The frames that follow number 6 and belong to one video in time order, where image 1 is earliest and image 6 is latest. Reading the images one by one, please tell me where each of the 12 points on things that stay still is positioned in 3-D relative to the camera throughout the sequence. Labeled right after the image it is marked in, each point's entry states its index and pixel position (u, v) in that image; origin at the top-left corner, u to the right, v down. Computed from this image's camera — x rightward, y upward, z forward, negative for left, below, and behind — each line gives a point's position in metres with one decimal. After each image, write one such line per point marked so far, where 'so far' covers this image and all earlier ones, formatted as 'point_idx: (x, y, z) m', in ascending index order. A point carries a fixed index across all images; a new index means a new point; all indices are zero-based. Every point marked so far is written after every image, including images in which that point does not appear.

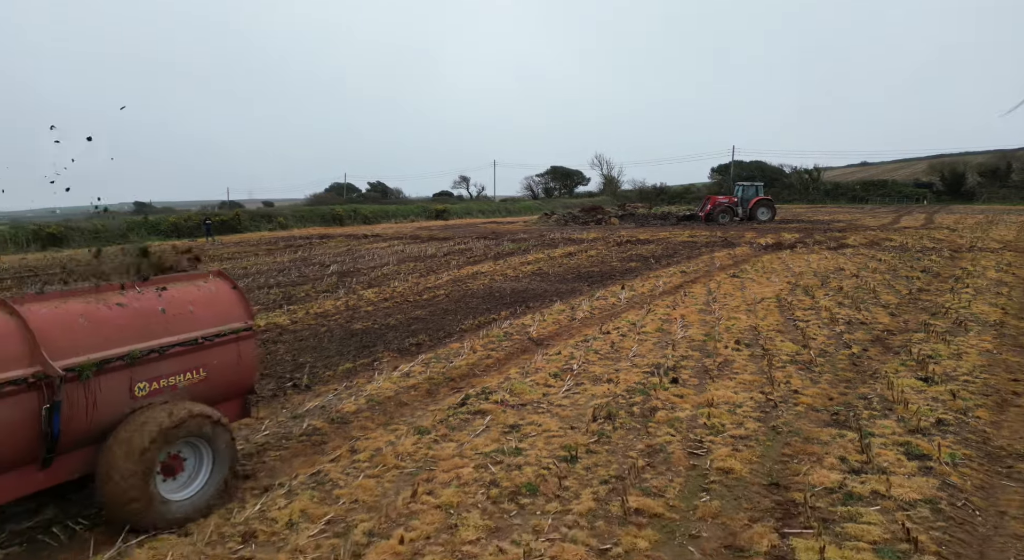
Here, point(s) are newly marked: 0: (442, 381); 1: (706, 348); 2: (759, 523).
0: (-0.7, -1.0, +5.9) m
1: (+2.3, -0.8, +6.6) m
2: (+1.5, -1.5, +3.4) m
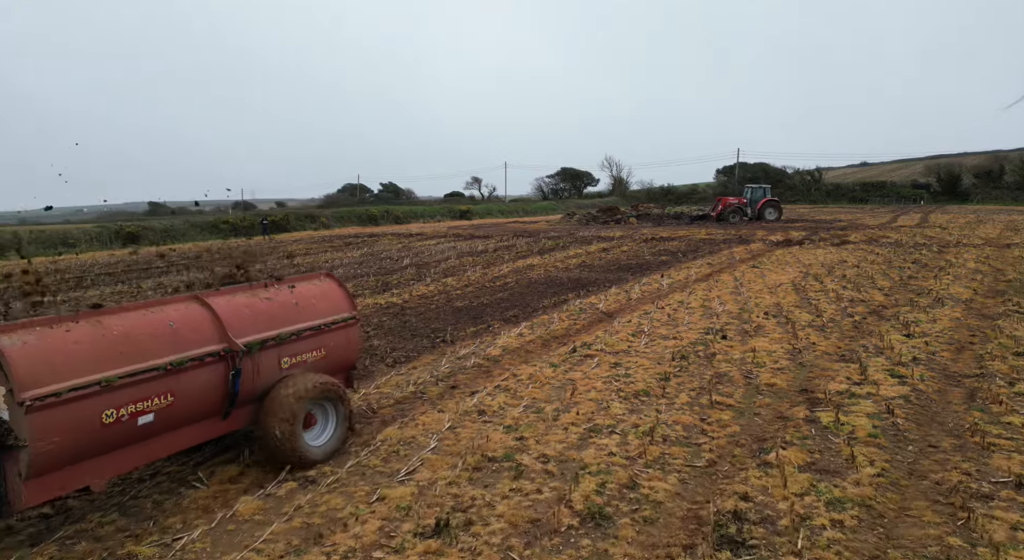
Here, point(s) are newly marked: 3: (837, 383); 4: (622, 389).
0: (+0.5, -0.8, +7.9) m
1: (+3.6, -0.6, +8.6) m
2: (+2.8, -1.2, +5.4) m
3: (+3.5, -1.1, +5.9) m
4: (+1.2, -1.1, +5.9) m
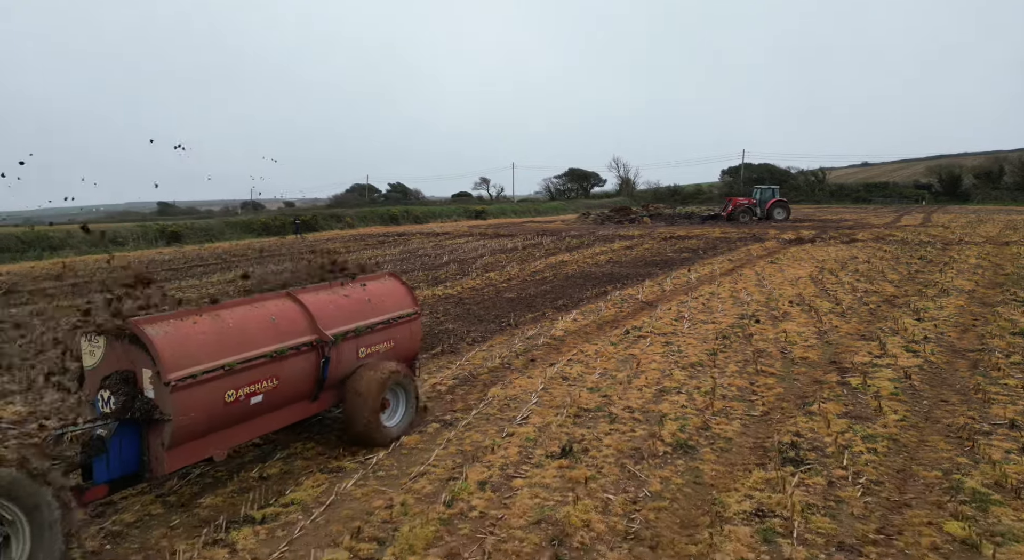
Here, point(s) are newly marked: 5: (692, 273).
0: (+1.5, -0.7, +9.0) m
1: (+4.6, -0.4, +9.6) m
2: (+3.7, -1.1, +6.5) m
3: (+4.4, -0.9, +7.0) m
4: (+2.1, -1.0, +6.9) m
5: (+4.2, +0.2, +12.8) m
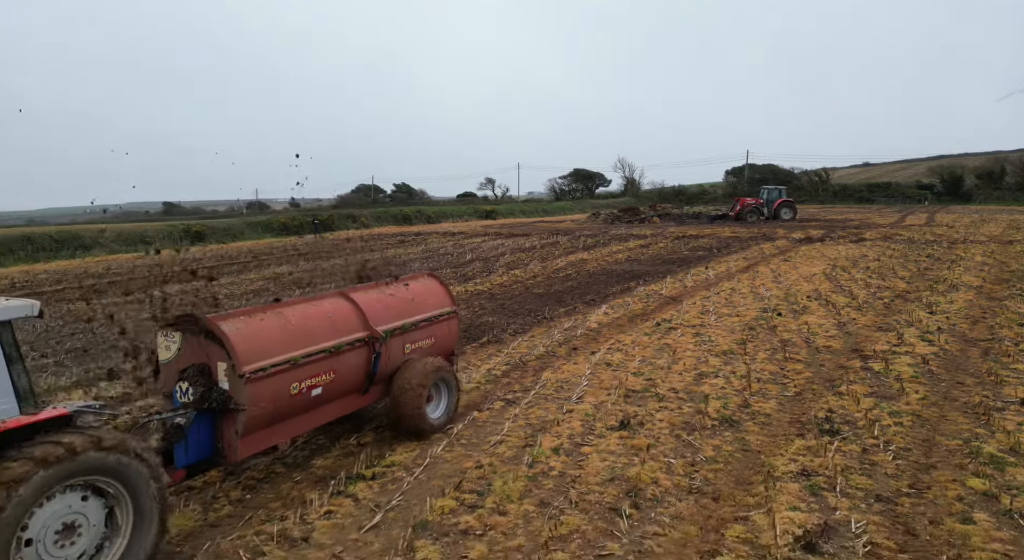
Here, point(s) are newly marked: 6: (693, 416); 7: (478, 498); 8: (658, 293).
0: (+2.1, -0.6, +9.5) m
1: (+5.2, -0.4, +10.2) m
2: (+4.3, -1.0, +7.0) m
3: (+5.0, -0.9, +7.5) m
4: (+2.7, -0.9, +7.5) m
5: (+4.8, +0.2, +13.3) m
6: (+1.8, -1.3, +5.4) m
7: (-0.2, -1.6, +4.1) m
8: (+2.9, -0.3, +10.9) m
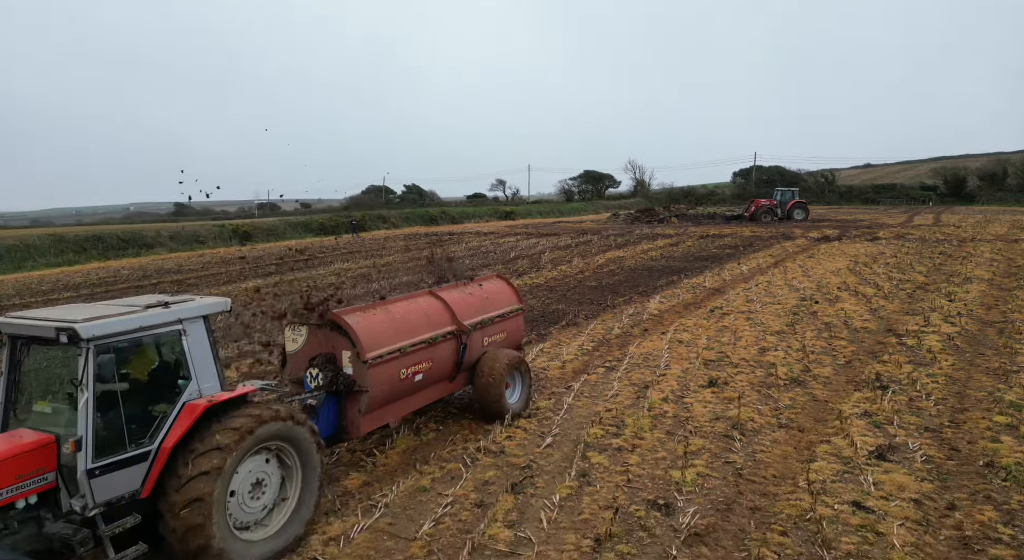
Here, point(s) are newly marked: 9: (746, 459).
0: (+3.4, -0.4, +10.7) m
1: (+6.5, -0.2, +11.4) m
2: (+5.6, -0.8, +8.2) m
3: (+6.3, -0.7, +8.7) m
4: (+4.0, -0.8, +8.7) m
5: (+6.2, +0.4, +14.6) m
6: (+3.1, -1.2, +6.6) m
7: (+1.0, -1.5, +5.3) m
8: (+4.2, -0.1, +12.2) m
9: (+2.0, -1.5, +4.7) m
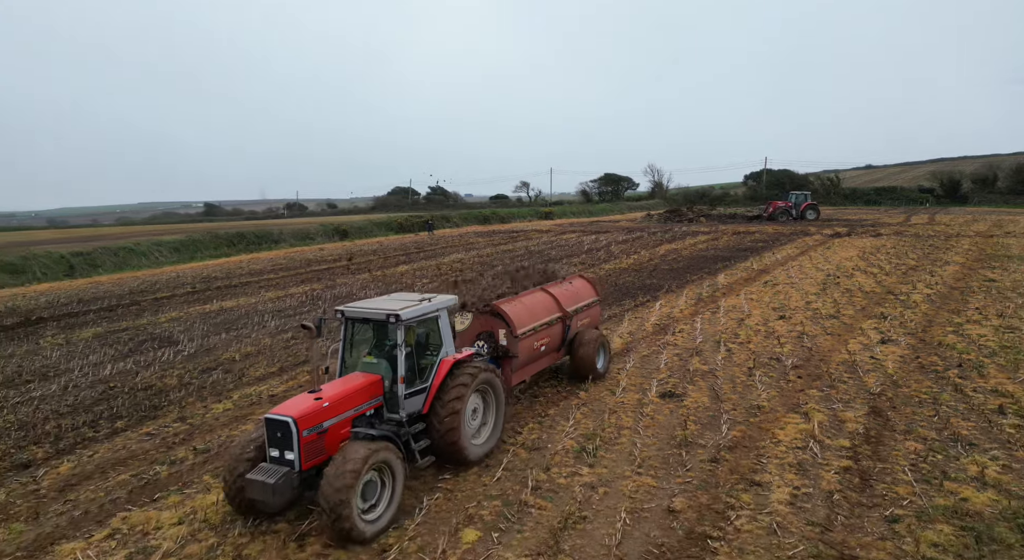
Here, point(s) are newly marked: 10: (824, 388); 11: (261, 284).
0: (+6.2, +0.1, +14.9) m
1: (+9.3, +0.3, +15.5) m
2: (+8.5, -0.3, +12.3) m
3: (+9.2, -0.2, +12.8) m
4: (+6.8, -0.3, +12.8) m
5: (+9.0, +0.9, +18.7) m
6: (+5.9, -0.7, +10.7) m
7: (+3.9, -1.0, +9.5) m
8: (+7.1, +0.4, +16.3) m
9: (+4.9, -1.1, +8.9) m
10: (+4.0, -1.4, +7.0) m
11: (-7.2, -0.1, +15.5) m
